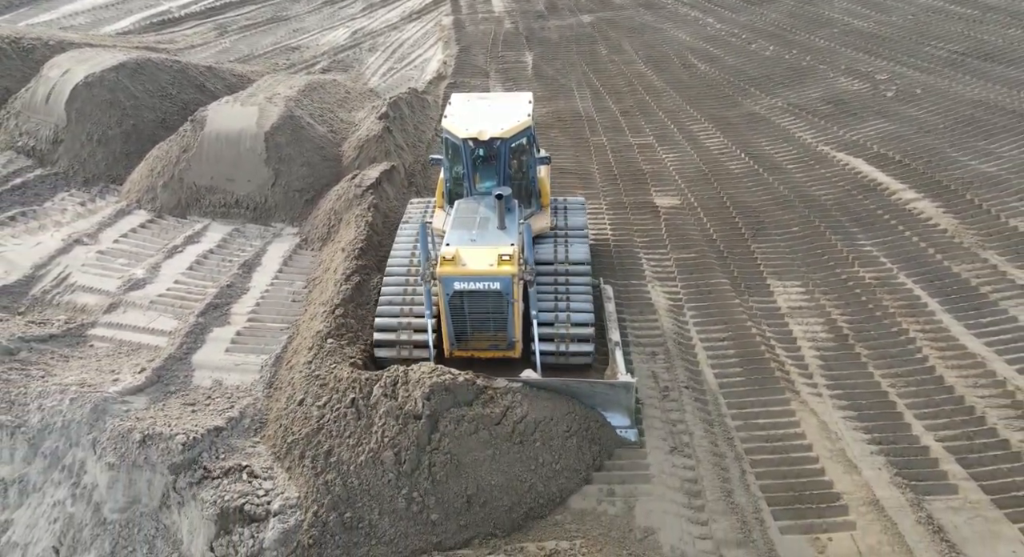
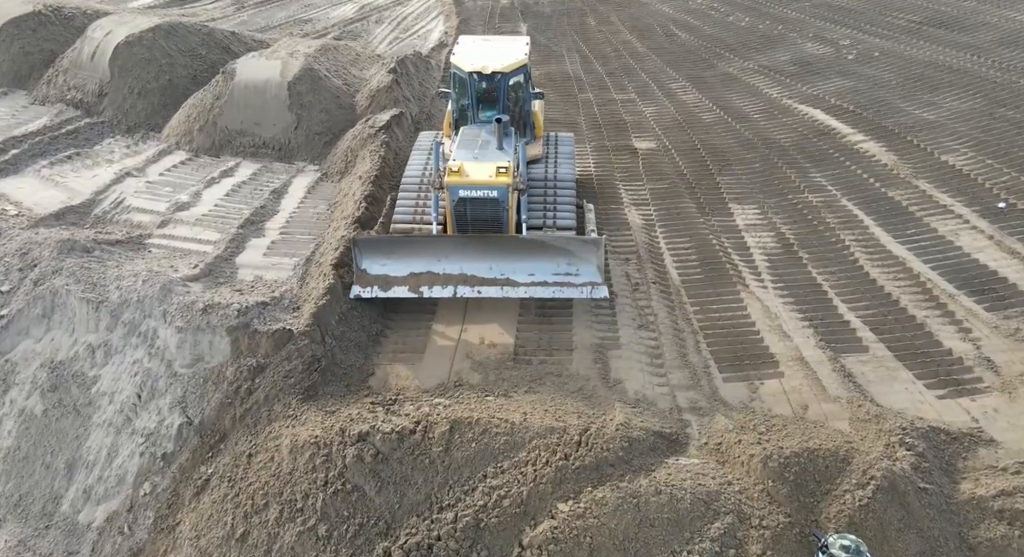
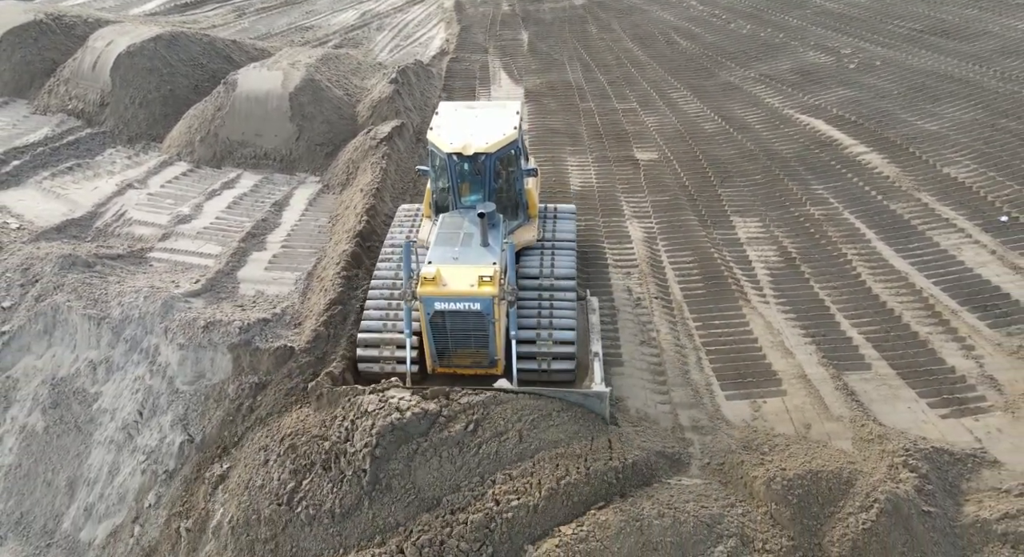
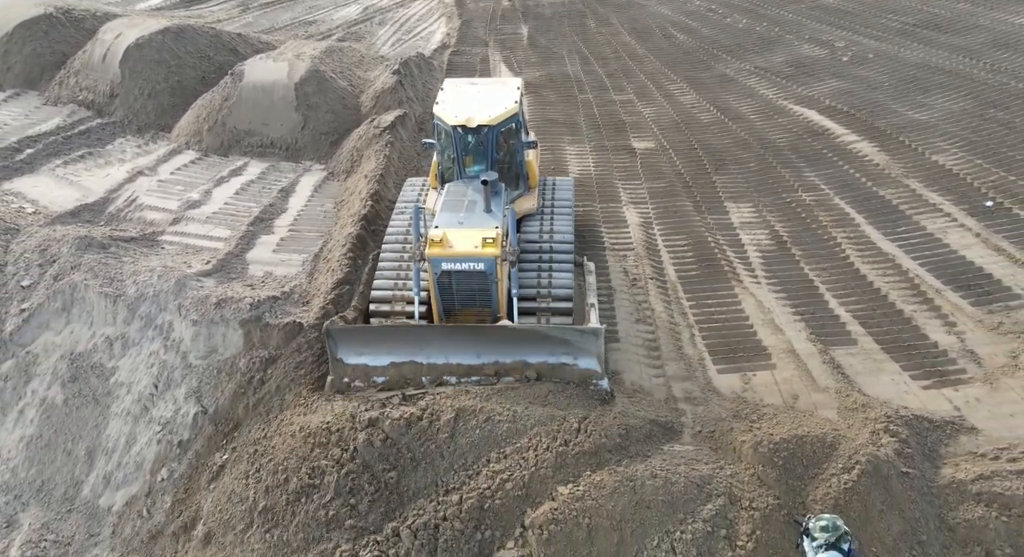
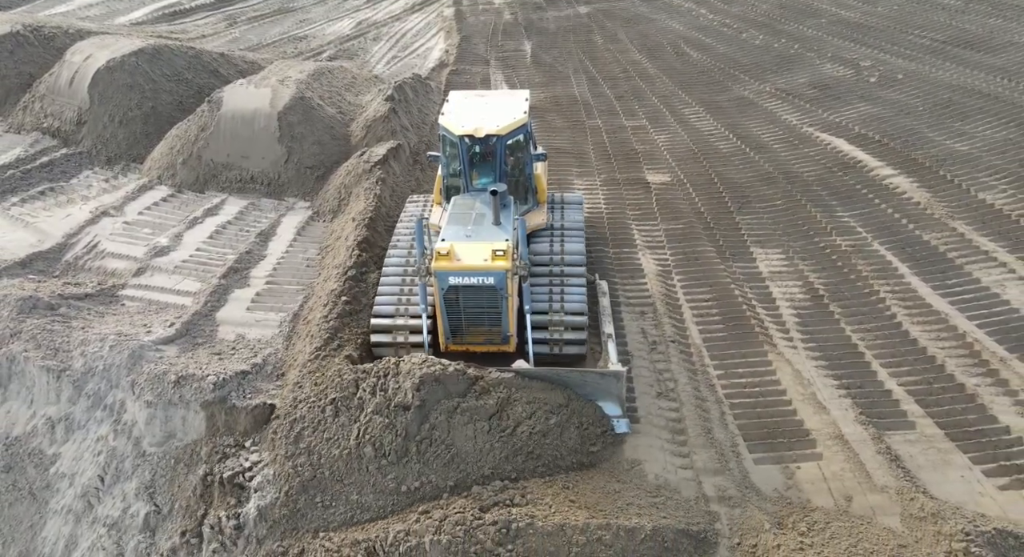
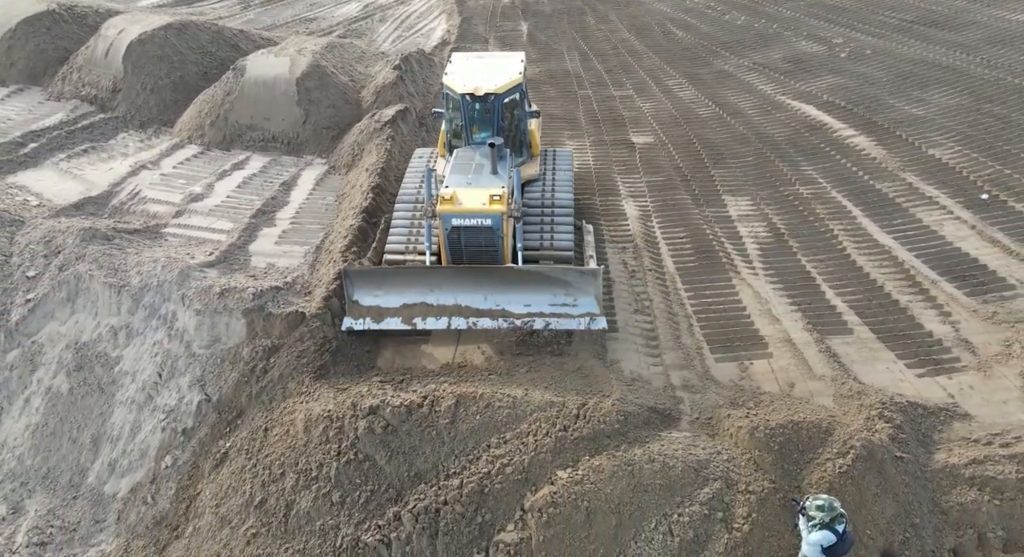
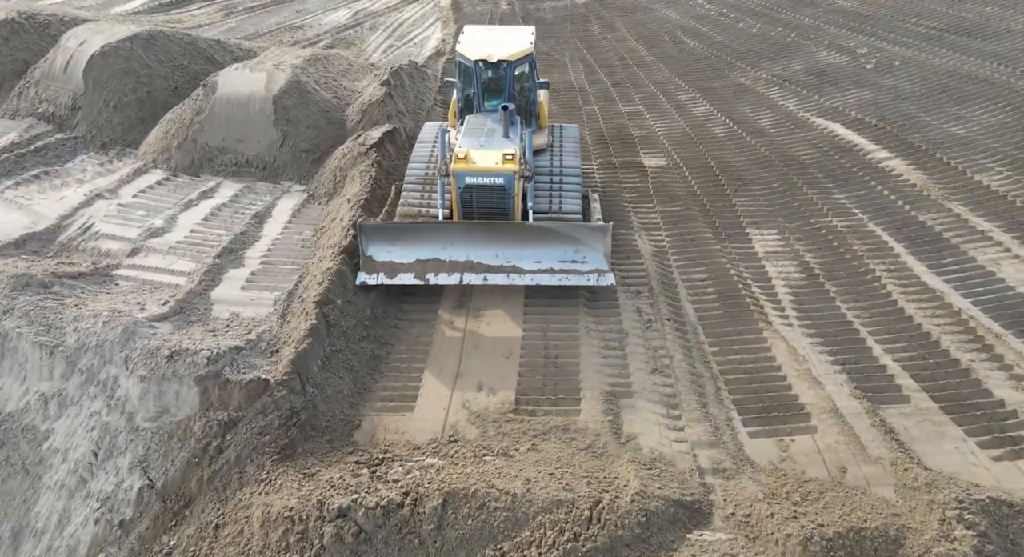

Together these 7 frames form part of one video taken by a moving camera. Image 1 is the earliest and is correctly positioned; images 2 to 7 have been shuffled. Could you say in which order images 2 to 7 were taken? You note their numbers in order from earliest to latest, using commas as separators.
5, 3, 4, 6, 2, 7
